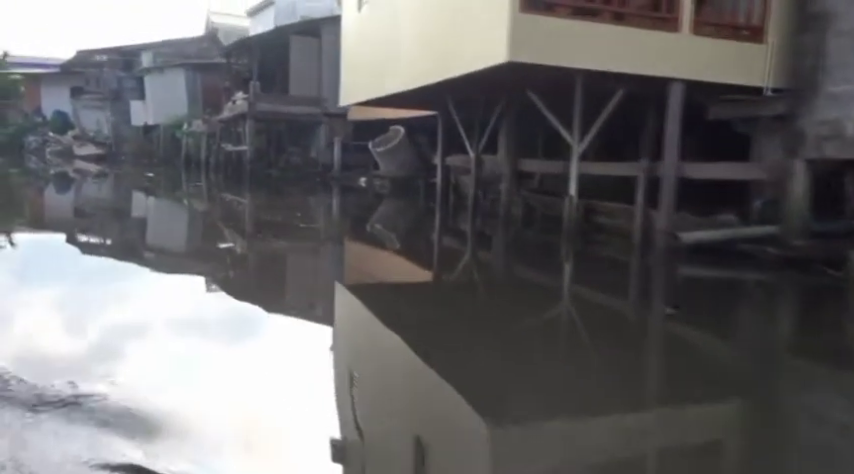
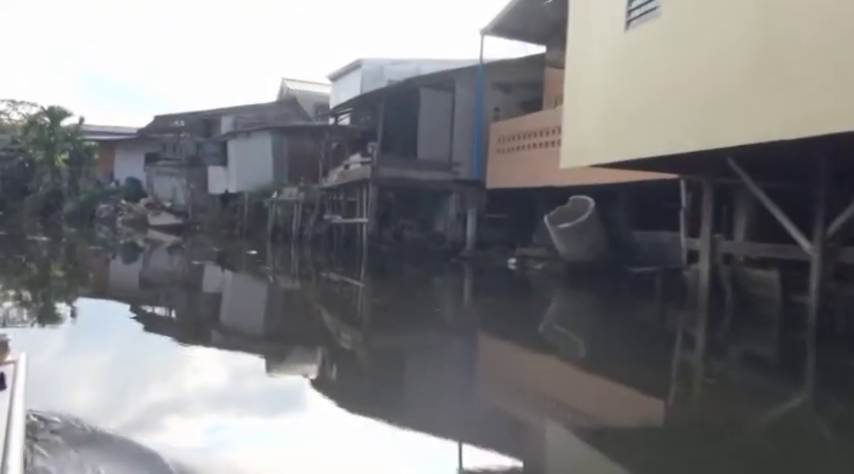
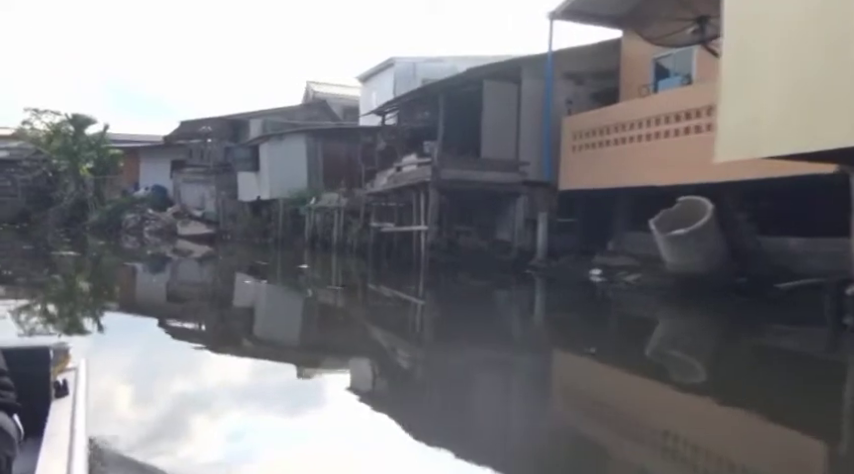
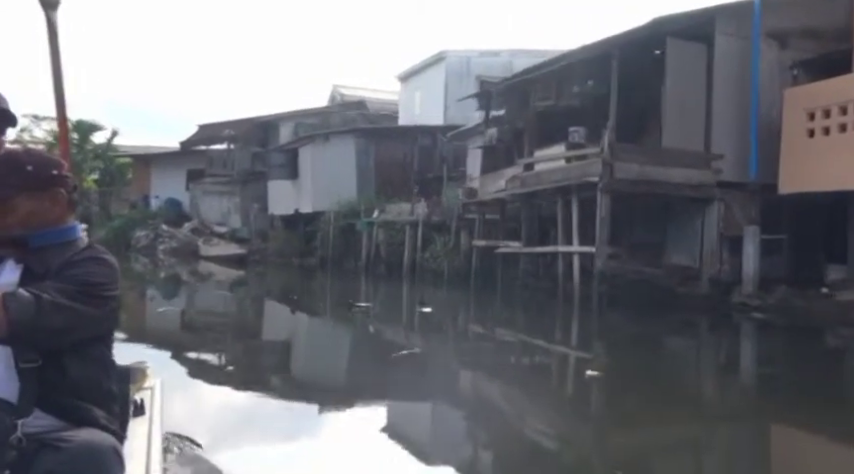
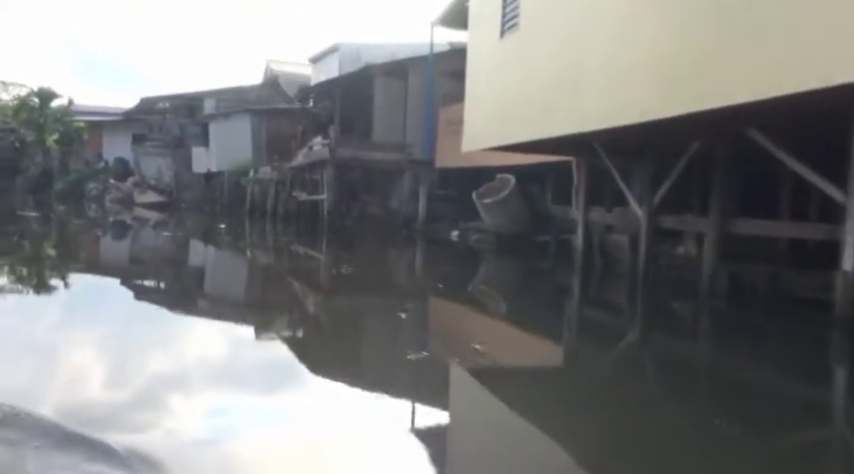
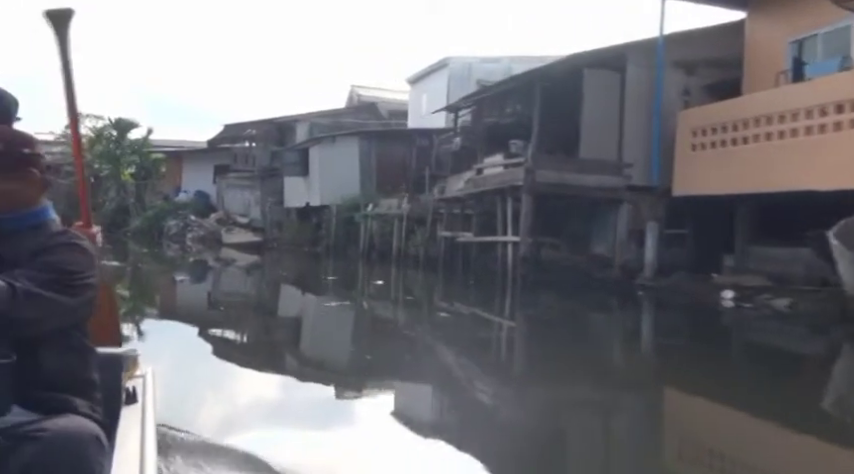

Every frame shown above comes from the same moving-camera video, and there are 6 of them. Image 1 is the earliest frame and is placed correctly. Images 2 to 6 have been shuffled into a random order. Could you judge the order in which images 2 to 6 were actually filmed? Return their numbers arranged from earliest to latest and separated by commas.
5, 2, 3, 6, 4
